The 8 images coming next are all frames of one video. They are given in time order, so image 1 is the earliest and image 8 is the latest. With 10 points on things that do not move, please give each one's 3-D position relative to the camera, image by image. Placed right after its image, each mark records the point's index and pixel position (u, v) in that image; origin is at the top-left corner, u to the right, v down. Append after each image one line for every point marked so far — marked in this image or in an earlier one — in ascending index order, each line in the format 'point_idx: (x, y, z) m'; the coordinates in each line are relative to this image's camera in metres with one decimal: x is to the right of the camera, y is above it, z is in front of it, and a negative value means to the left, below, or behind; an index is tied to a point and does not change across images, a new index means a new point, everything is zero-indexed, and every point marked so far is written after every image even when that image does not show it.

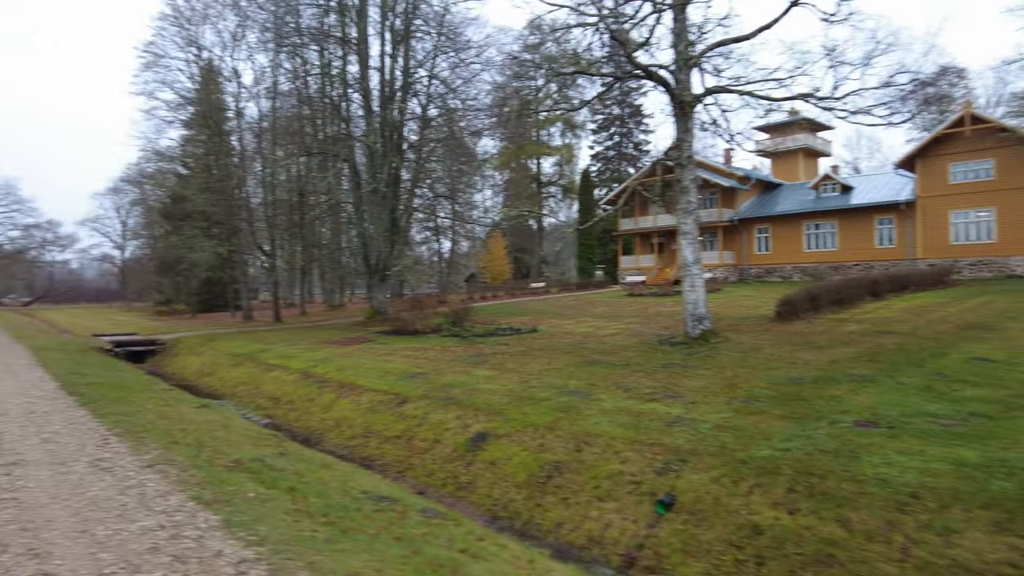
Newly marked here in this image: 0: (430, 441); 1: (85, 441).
0: (-1.2, -2.2, +9.3) m
1: (-4.4, -1.6, +6.8) m
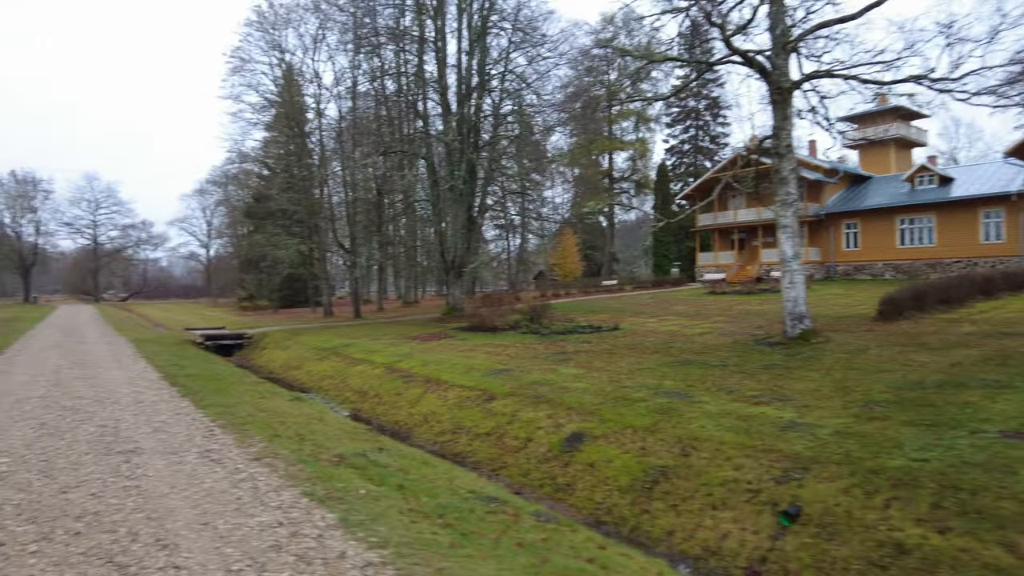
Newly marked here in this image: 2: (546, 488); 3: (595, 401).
0: (+0.1, -2.1, +9.0) m
1: (-3.3, -1.5, +6.9) m
2: (+0.4, -2.3, +7.8) m
3: (+1.2, -1.7, +9.6) m
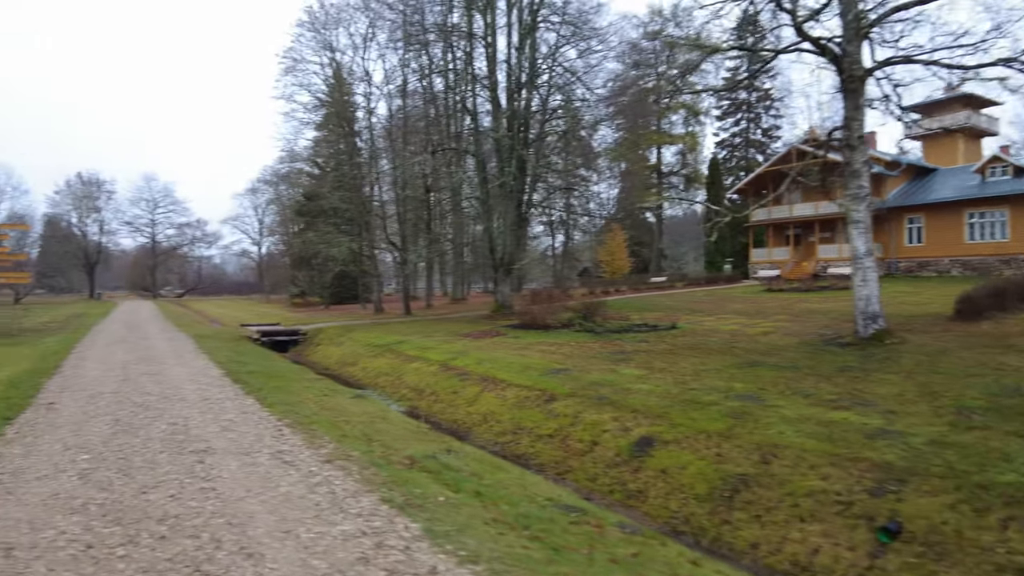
0: (+1.0, -2.1, +8.8) m
1: (-2.6, -1.5, +6.9) m
2: (+1.2, -2.3, +7.5) m
3: (+2.1, -1.6, +9.3) m
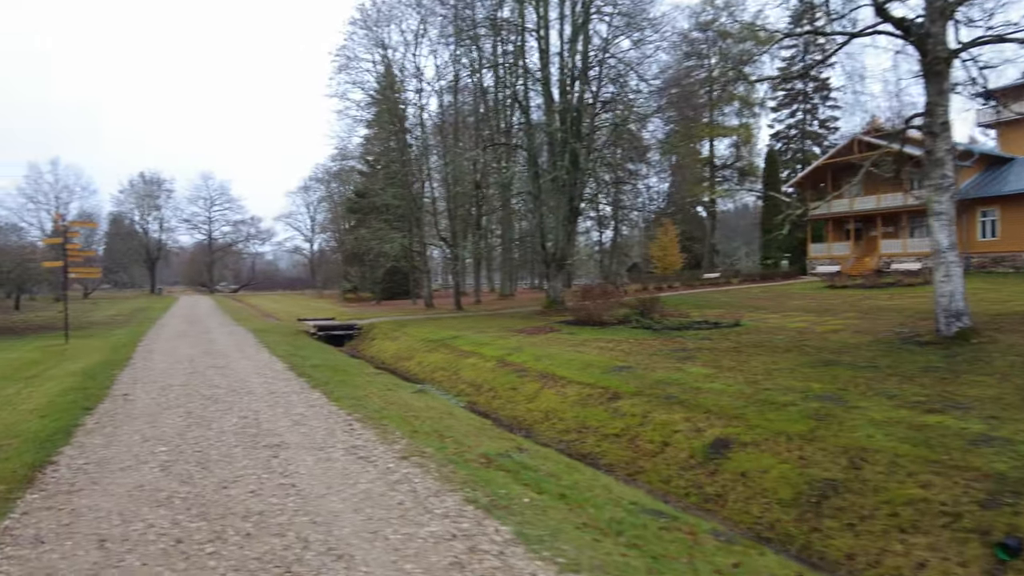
0: (+1.9, -2.0, +8.5) m
1: (-1.8, -1.4, +6.8) m
2: (+2.0, -2.3, +7.2) m
3: (+3.0, -1.6, +8.9) m
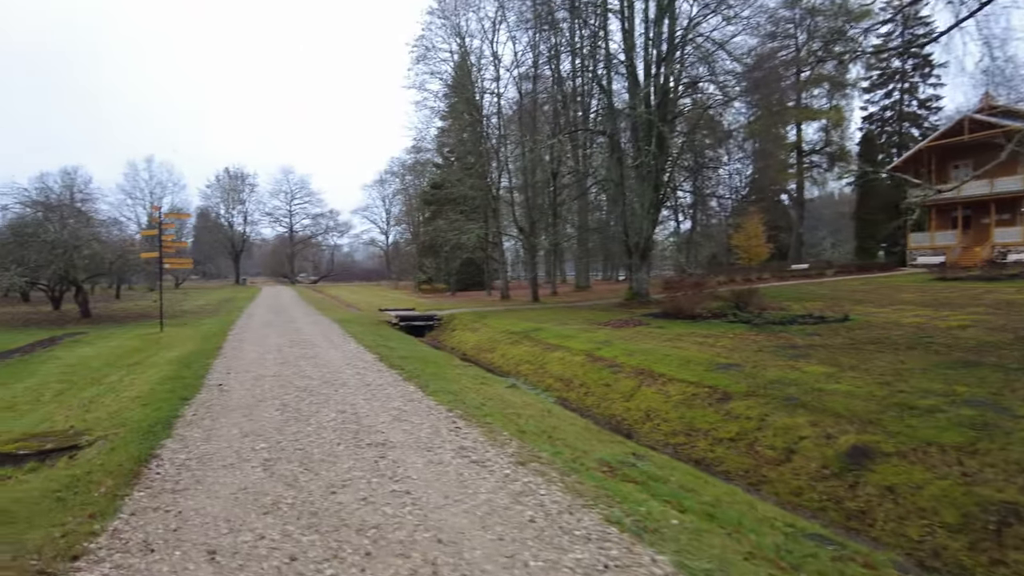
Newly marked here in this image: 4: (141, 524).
0: (+3.1, -1.9, +7.6) m
1: (-0.7, -1.3, +6.4) m
2: (+3.1, -2.2, +6.4) m
3: (+4.3, -1.4, +7.9) m
4: (-2.2, -1.4, +3.9) m
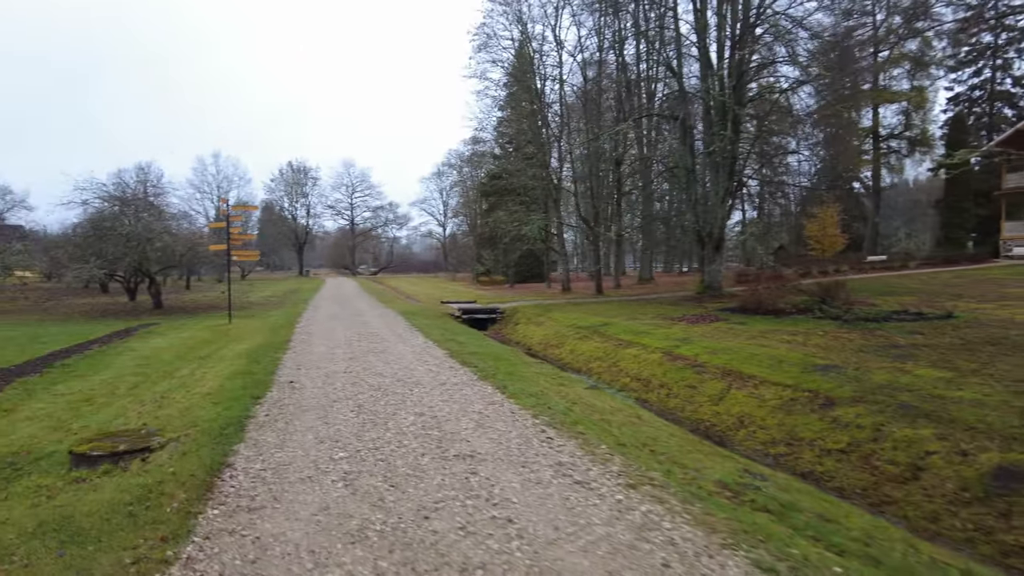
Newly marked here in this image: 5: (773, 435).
0: (+4.1, -1.8, +6.8) m
1: (+0.1, -1.3, +5.8) m
2: (+3.9, -2.1, +5.5) m
3: (+5.2, -1.4, +7.0) m
4: (-1.5, -1.4, +3.4) m
5: (+3.4, -1.9, +8.6) m
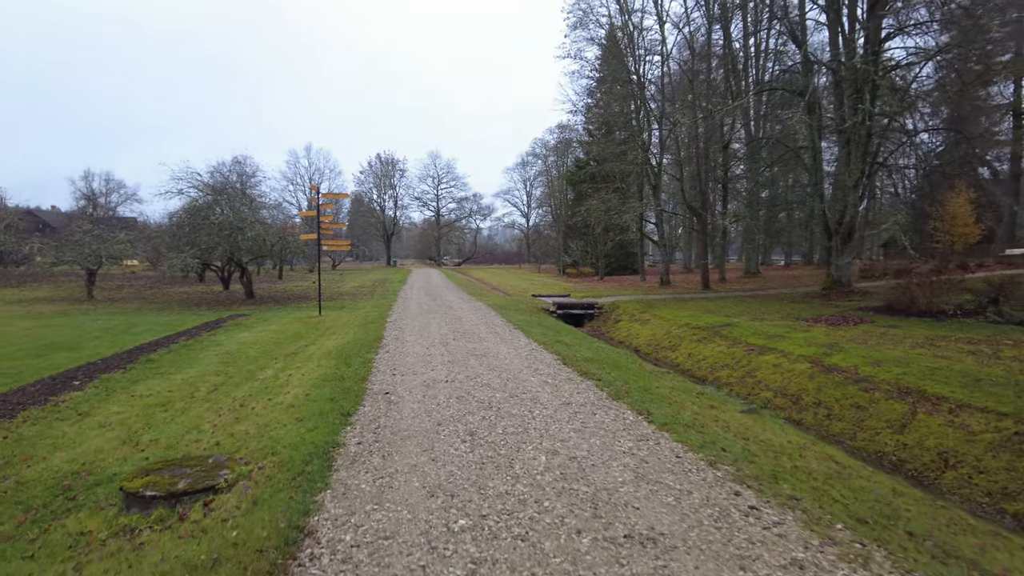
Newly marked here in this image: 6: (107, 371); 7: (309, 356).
0: (+5.3, -1.9, +4.6) m
1: (+1.2, -1.3, +4.1) m
2: (+5.0, -2.2, +3.3) m
3: (+6.5, -1.5, +4.6) m
4: (-0.7, -1.4, +2.0) m
5: (+4.8, -1.9, +6.5) m
6: (-6.5, -1.3, +10.6) m
7: (-3.5, -1.2, +11.4) m
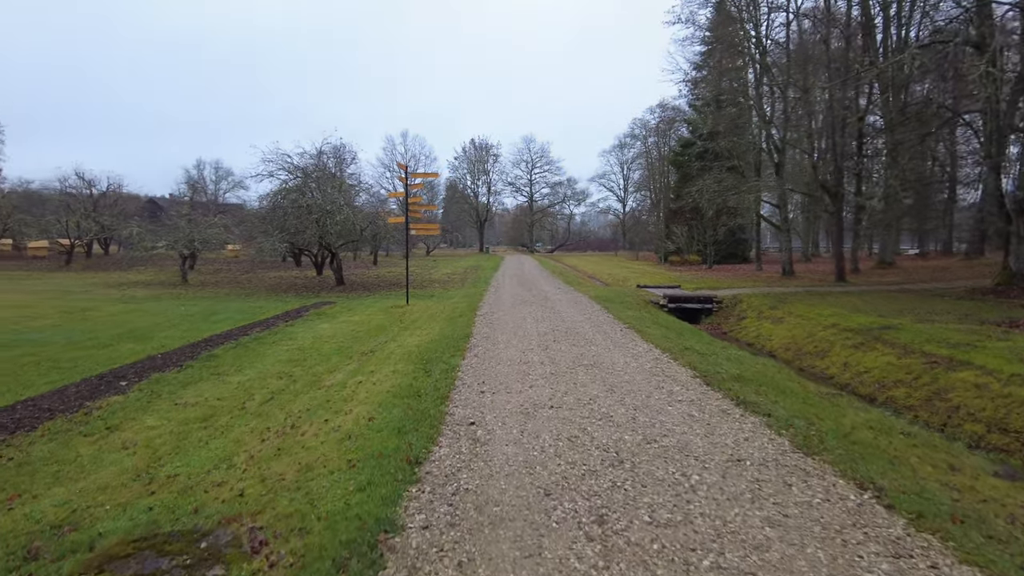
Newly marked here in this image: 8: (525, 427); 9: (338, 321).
0: (+5.9, -2.0, +1.7) m
1: (+1.8, -1.3, +1.8) m
2: (+5.4, -2.3, +0.6) m
3: (+7.1, -1.6, +1.6) m
4: (-0.4, -1.5, 0.0) m
5: (+5.7, -1.9, +3.7) m
6: (-4.9, -1.2, +9.3) m
7: (-1.9, -1.0, +9.7) m
8: (+0.1, -1.1, +5.3) m
9: (-3.9, -0.7, +14.6) m
